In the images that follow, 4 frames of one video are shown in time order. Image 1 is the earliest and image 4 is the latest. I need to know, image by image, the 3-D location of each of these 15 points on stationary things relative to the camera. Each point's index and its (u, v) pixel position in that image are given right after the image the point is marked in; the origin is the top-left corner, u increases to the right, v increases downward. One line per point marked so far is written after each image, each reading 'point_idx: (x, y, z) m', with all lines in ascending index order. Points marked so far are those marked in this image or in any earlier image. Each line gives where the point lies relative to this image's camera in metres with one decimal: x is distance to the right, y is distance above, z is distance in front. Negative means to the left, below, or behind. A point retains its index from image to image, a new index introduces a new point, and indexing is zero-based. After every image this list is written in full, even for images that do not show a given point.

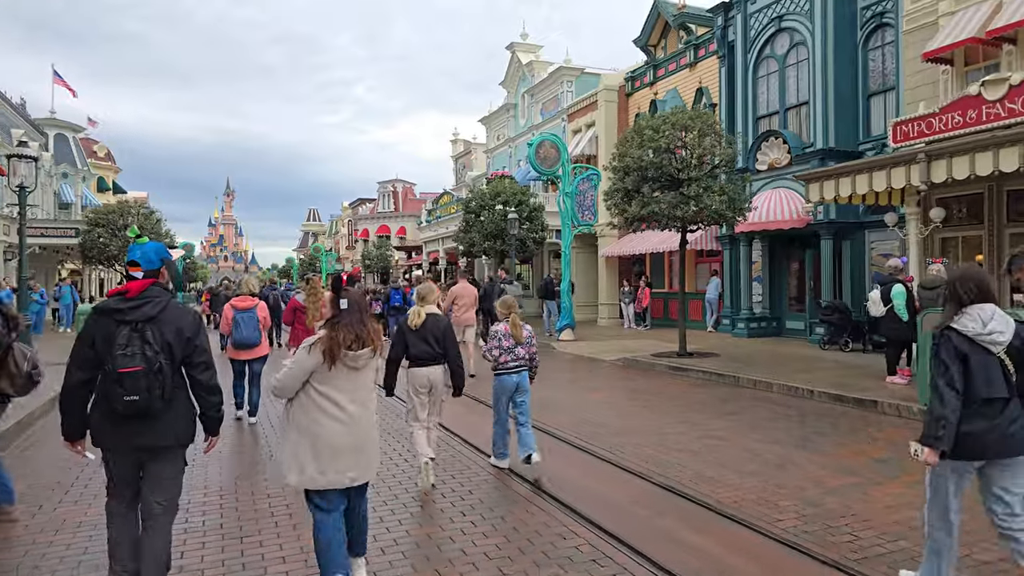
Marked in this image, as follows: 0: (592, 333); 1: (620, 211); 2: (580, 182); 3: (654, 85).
0: (+1.9, -1.0, +16.8) m
1: (+1.7, +1.2, +11.1) m
2: (+1.4, +2.2, +15.2) m
3: (+3.2, +4.6, +16.9) m
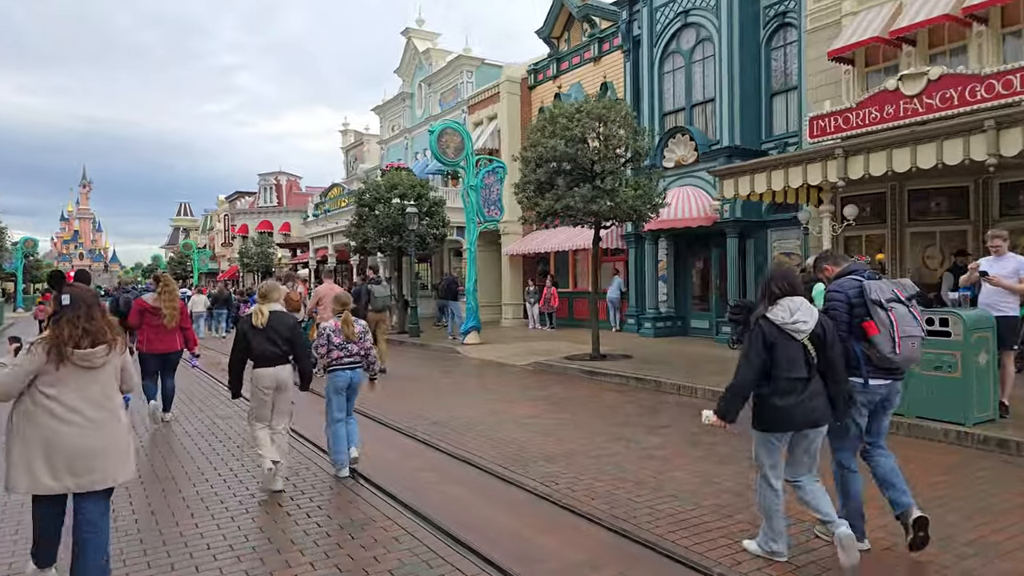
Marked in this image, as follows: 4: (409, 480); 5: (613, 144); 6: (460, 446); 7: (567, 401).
0: (-0.3, -1.0, +16.2) m
1: (+0.3, +1.2, +10.6) m
2: (-0.5, +2.2, +14.6) m
3: (+1.0, +4.6, +16.5) m
4: (-0.7, -1.4, +5.7) m
5: (+1.4, +2.0, +10.2) m
6: (-0.4, -1.4, +6.8) m
7: (+0.6, -1.2, +8.1) m
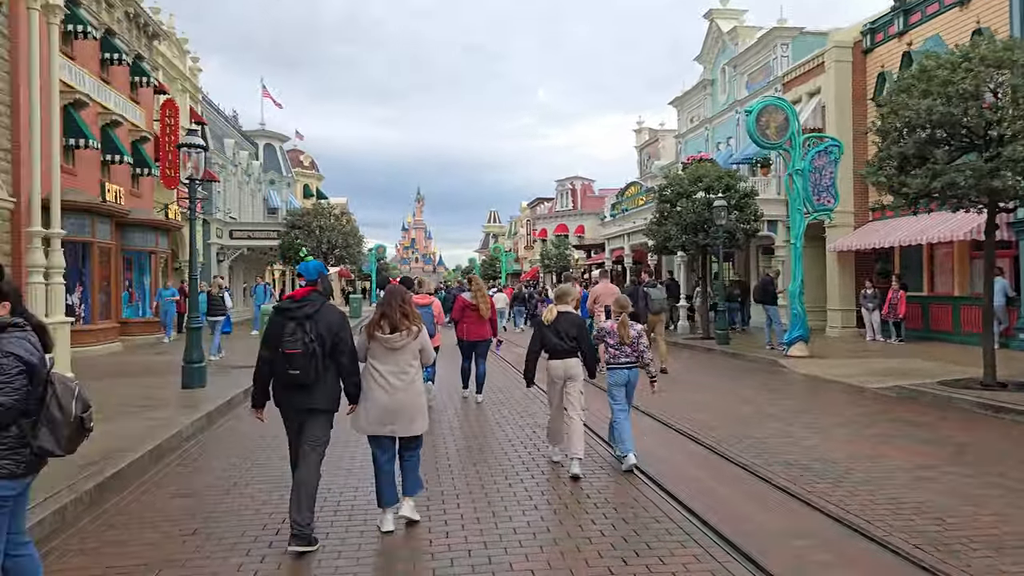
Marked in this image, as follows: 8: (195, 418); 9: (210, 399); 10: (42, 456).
0: (+5.7, -1.0, +13.7) m
1: (+4.2, +1.1, +8.3) m
2: (+4.9, +2.2, +12.3) m
3: (+7.1, +4.5, +13.5) m
4: (+1.4, -1.4, +4.2) m
5: (+5.1, +1.9, +7.5) m
6: (+2.1, -1.4, +5.0) m
7: (+3.6, -1.2, +5.9) m
8: (-4.7, -1.9, +11.1) m
9: (-5.3, -1.9, +13.0) m
10: (-2.5, -0.9, +3.9) m
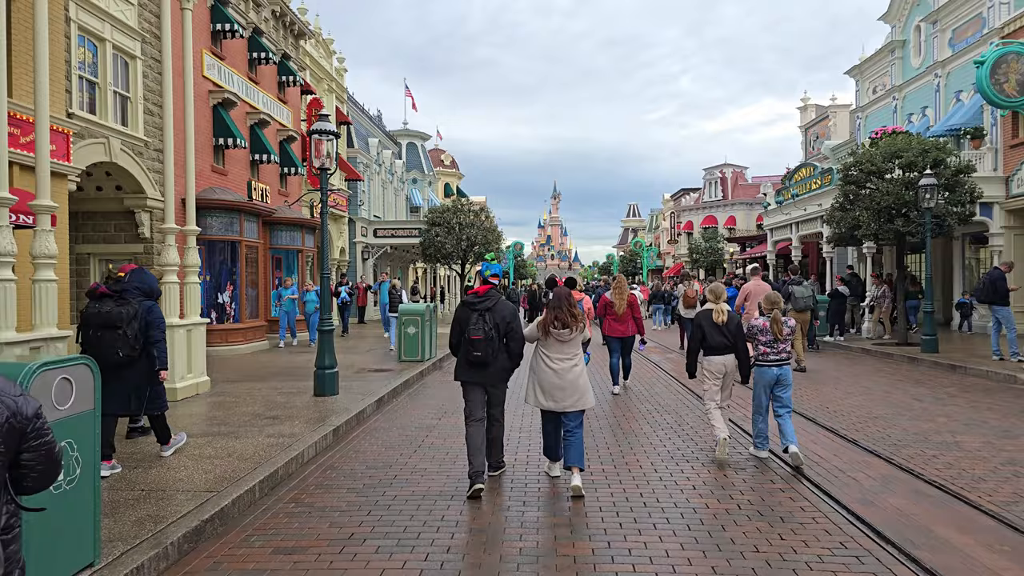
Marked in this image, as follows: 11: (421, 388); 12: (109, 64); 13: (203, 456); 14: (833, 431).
0: (+8.3, -1.0, +10.4) m
1: (+5.8, +1.2, +5.3) m
2: (+7.2, +2.2, +9.1) m
3: (+9.6, +4.6, +9.9) m
4: (+2.3, -1.4, +1.8) m
5: (+6.5, +2.0, +4.4) m
6: (+3.2, -1.4, +2.5) m
7: (+4.8, -1.2, +3.1) m
8: (-2.5, -1.9, +9.7) m
9: (-2.6, -1.9, +11.7) m
10: (-1.6, -0.9, +2.3) m
11: (-1.9, -2.1, +15.7) m
12: (-9.6, +5.3, +17.9) m
13: (-3.5, -1.9, +8.6) m
14: (+4.6, -2.1, +10.8) m
